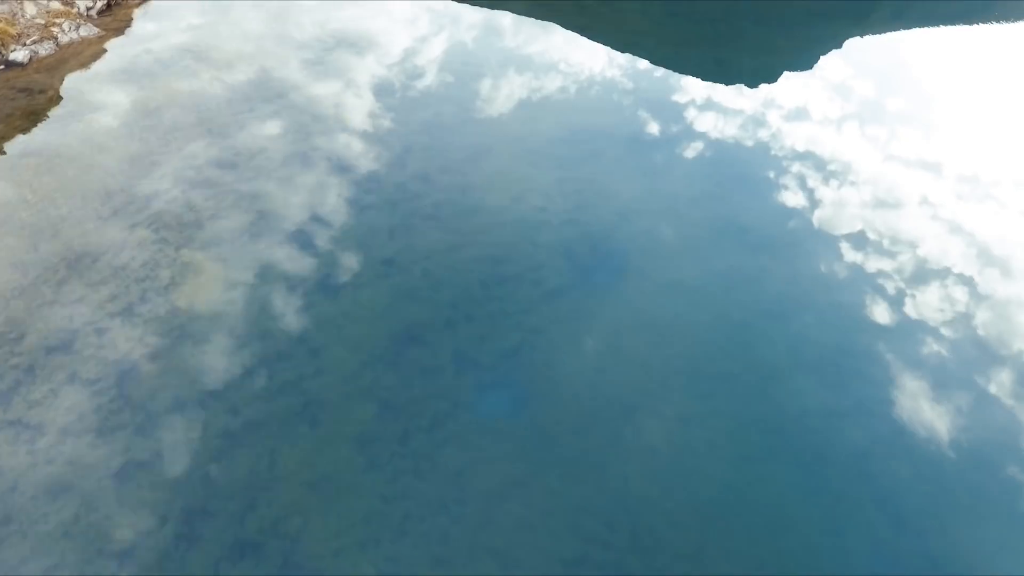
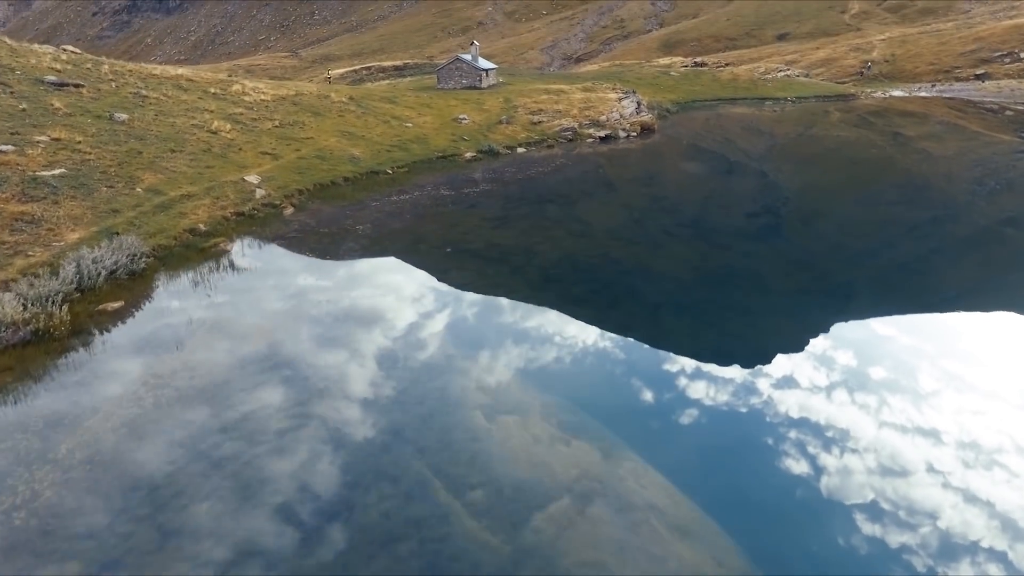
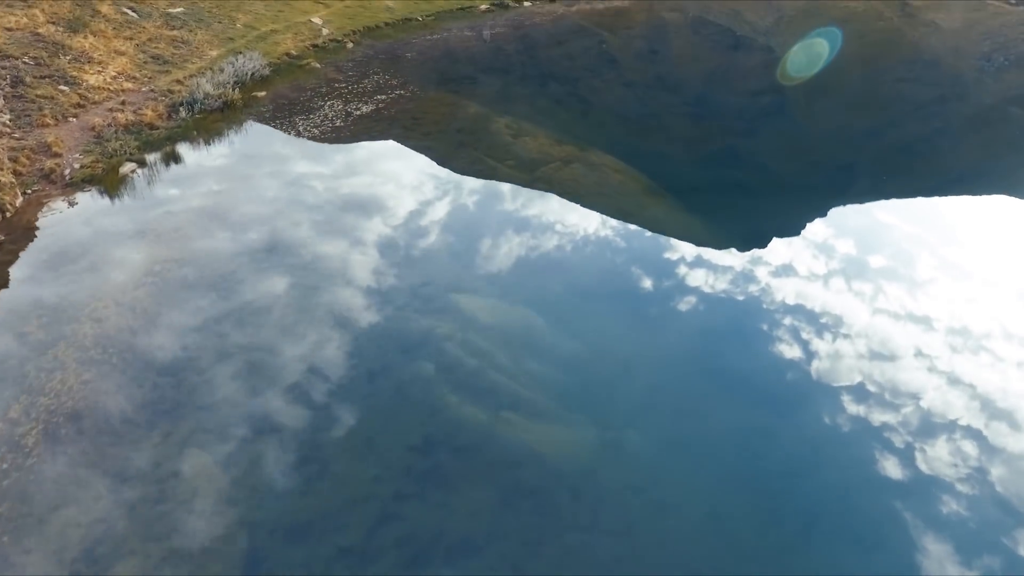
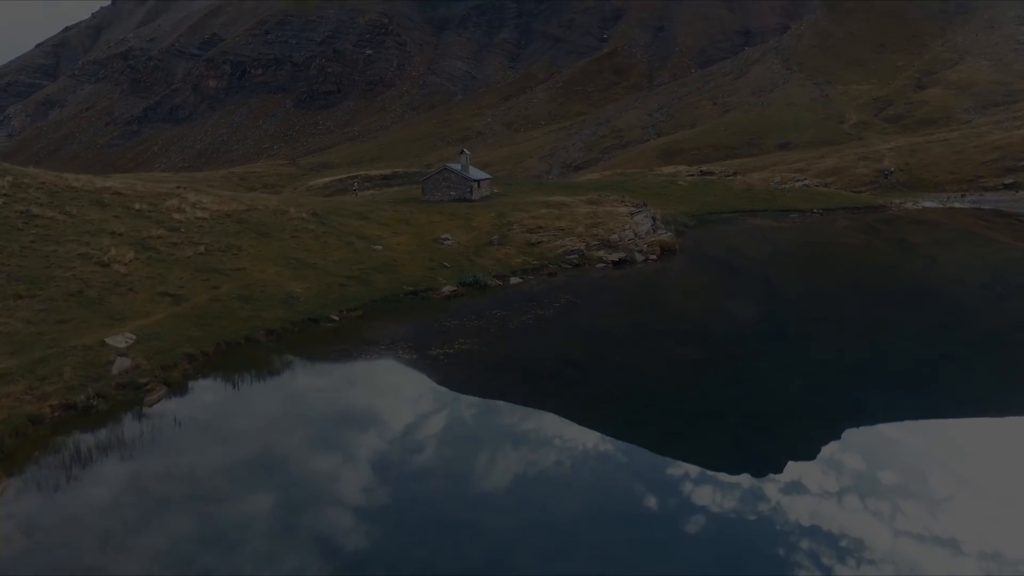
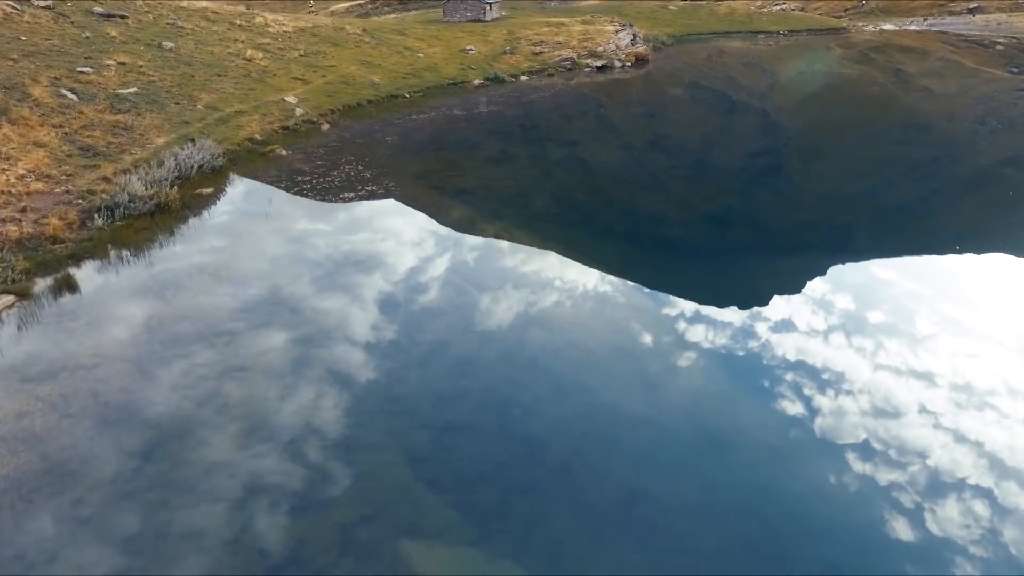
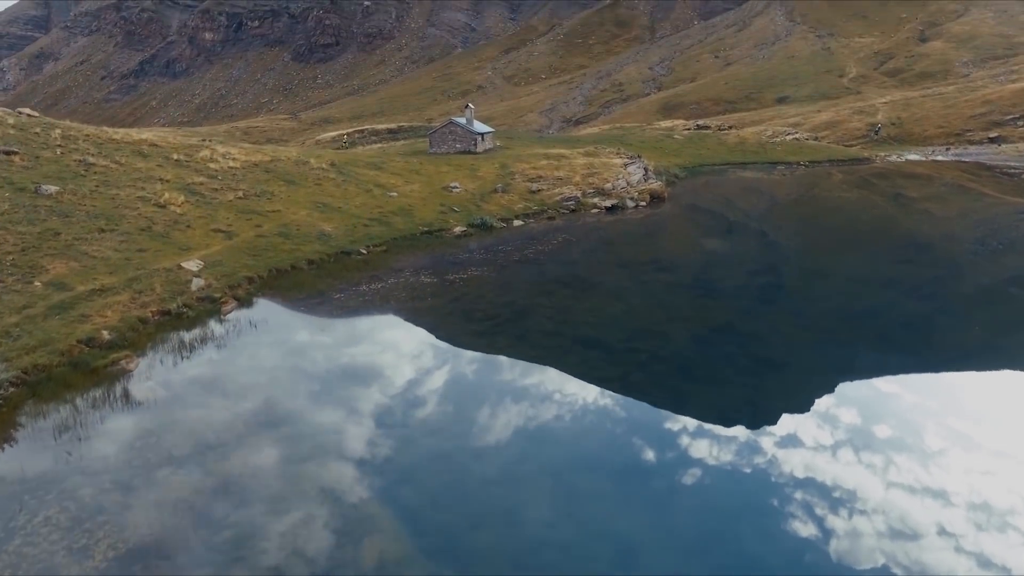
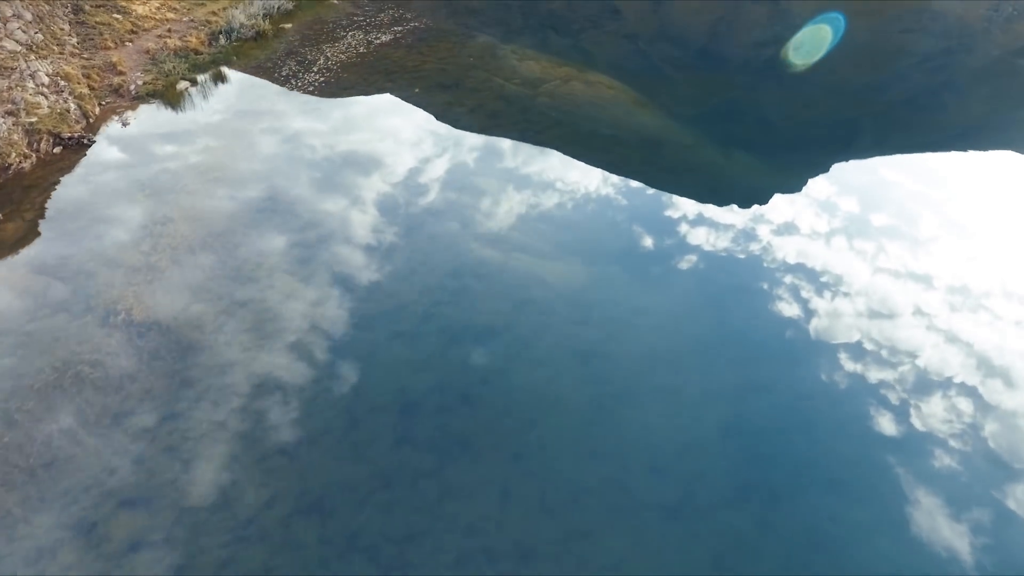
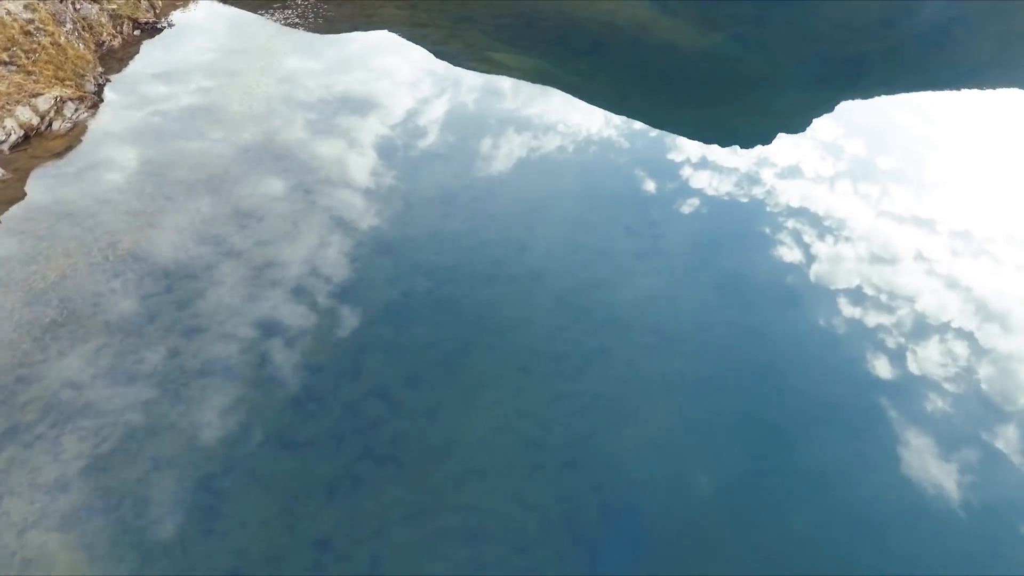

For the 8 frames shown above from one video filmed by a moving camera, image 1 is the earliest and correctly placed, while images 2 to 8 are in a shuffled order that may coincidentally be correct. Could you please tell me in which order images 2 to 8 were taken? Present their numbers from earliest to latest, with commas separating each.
8, 7, 3, 5, 2, 6, 4
